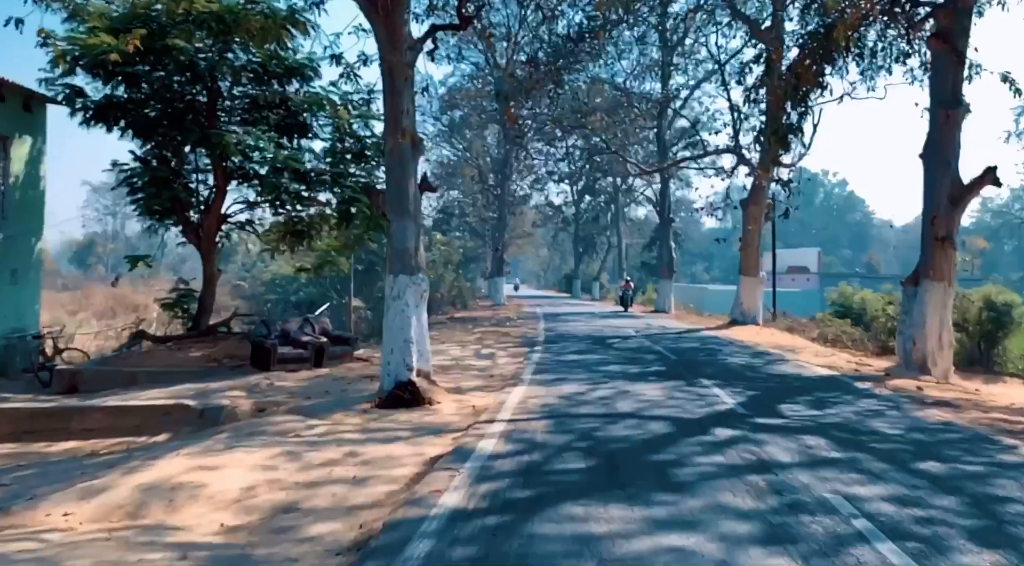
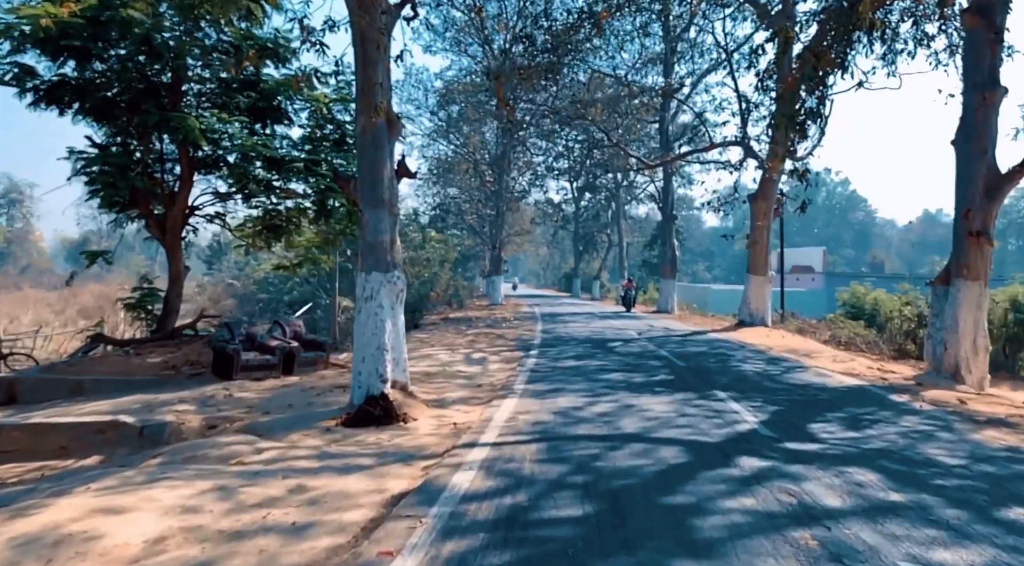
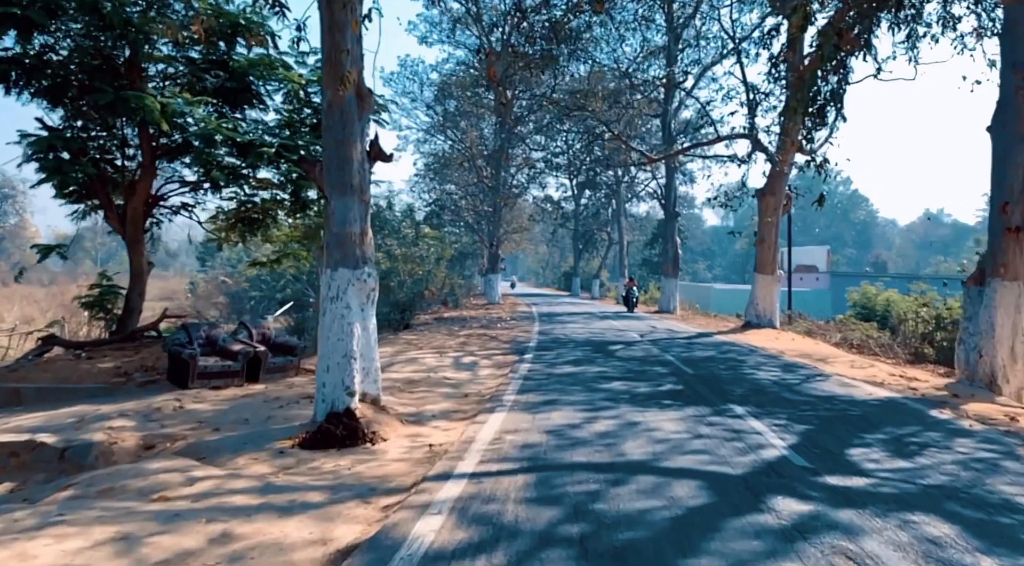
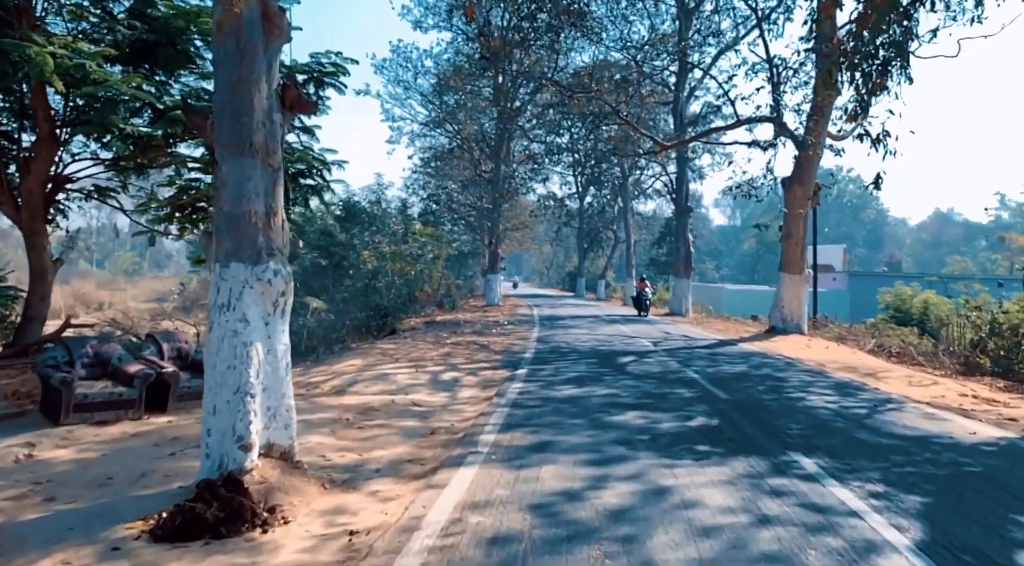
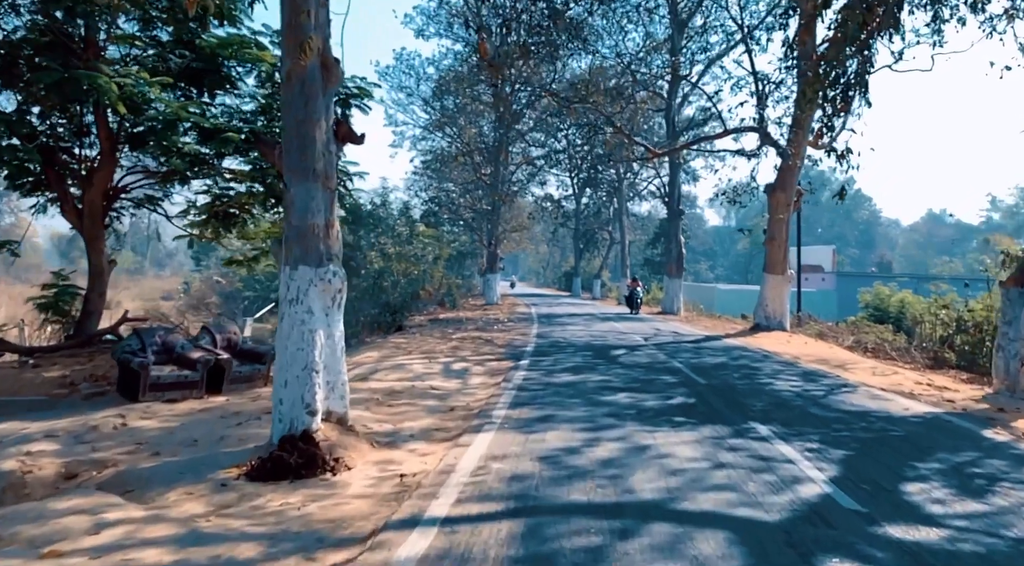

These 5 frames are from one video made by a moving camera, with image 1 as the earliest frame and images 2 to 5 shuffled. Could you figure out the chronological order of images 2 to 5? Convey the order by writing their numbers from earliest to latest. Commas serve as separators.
2, 3, 5, 4
